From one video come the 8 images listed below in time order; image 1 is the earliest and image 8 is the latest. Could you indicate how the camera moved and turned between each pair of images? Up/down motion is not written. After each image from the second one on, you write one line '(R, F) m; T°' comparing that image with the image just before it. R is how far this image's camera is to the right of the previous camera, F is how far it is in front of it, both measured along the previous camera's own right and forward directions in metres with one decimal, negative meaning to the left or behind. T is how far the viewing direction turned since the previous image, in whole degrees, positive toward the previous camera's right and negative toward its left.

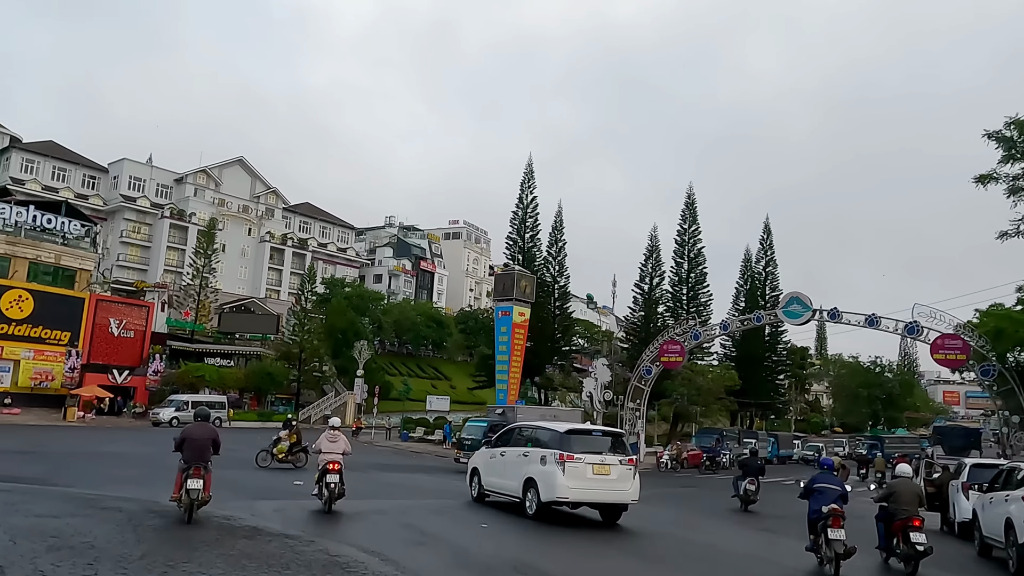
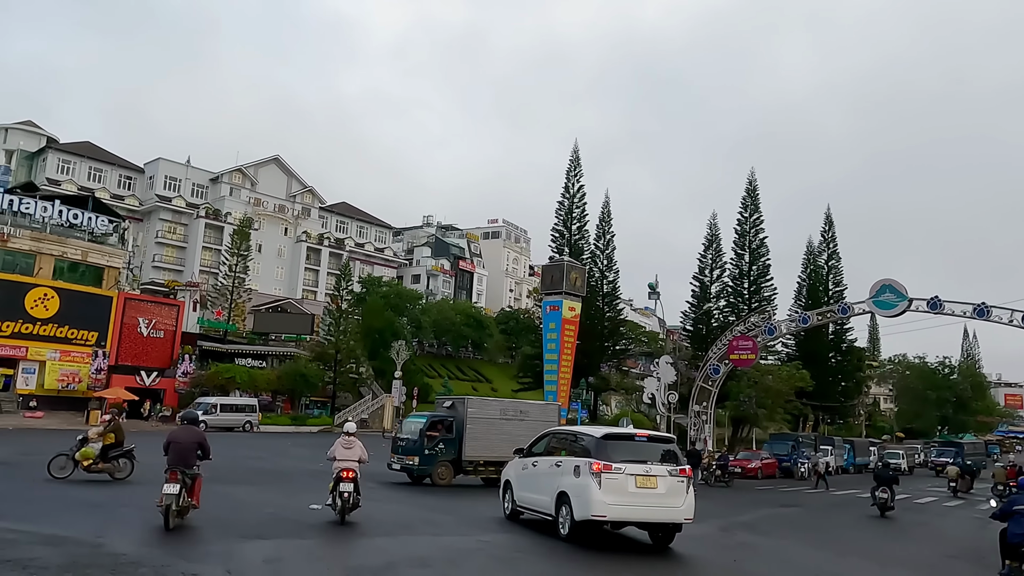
(-0.5, +3.0) m; -3°
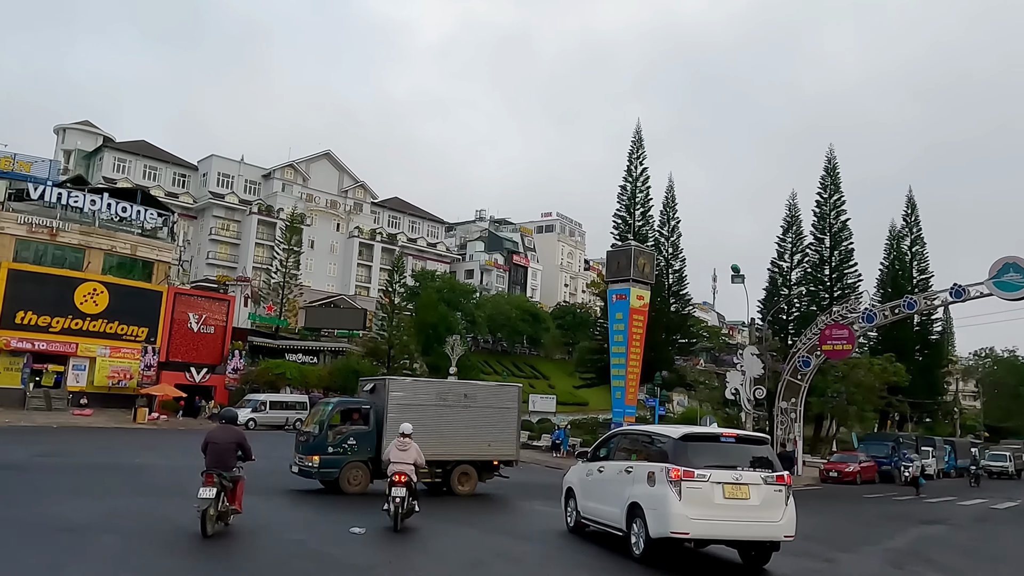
(-0.5, +2.4) m; -4°
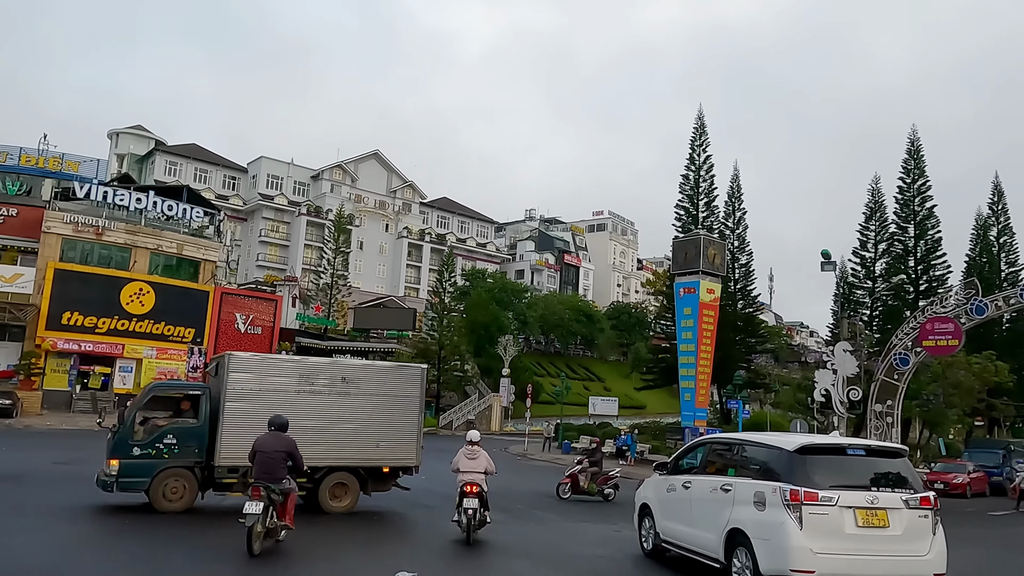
(-0.4, +2.1) m; -4°
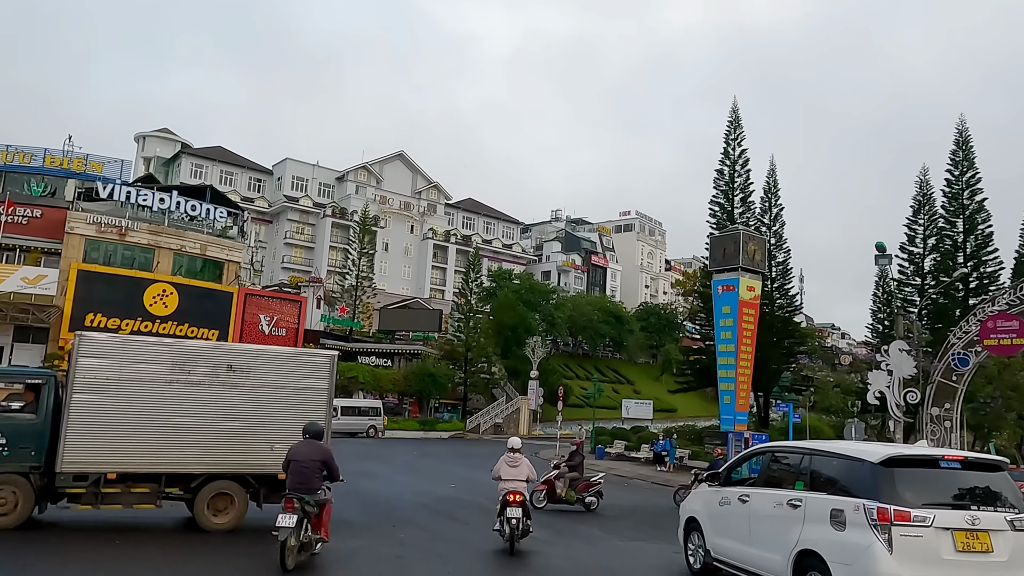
(-0.2, +1.1) m; -2°
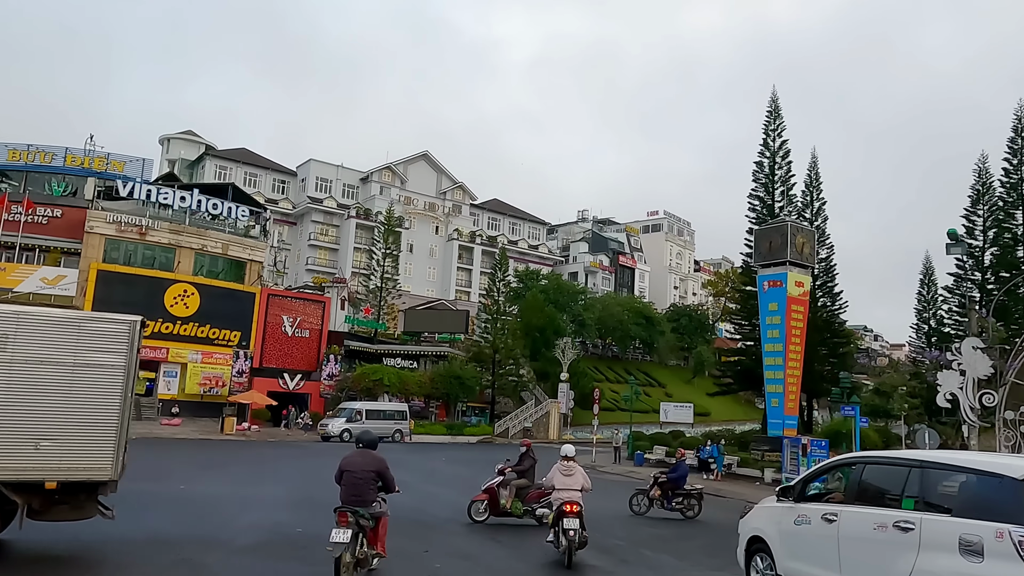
(-0.3, +1.4) m; -2°
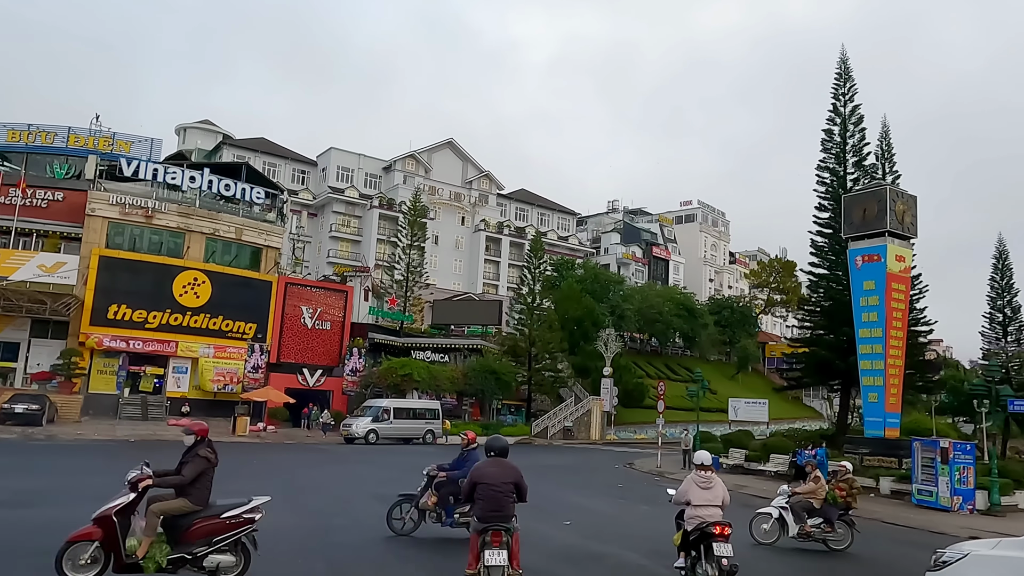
(-0.9, +3.5) m; -2°
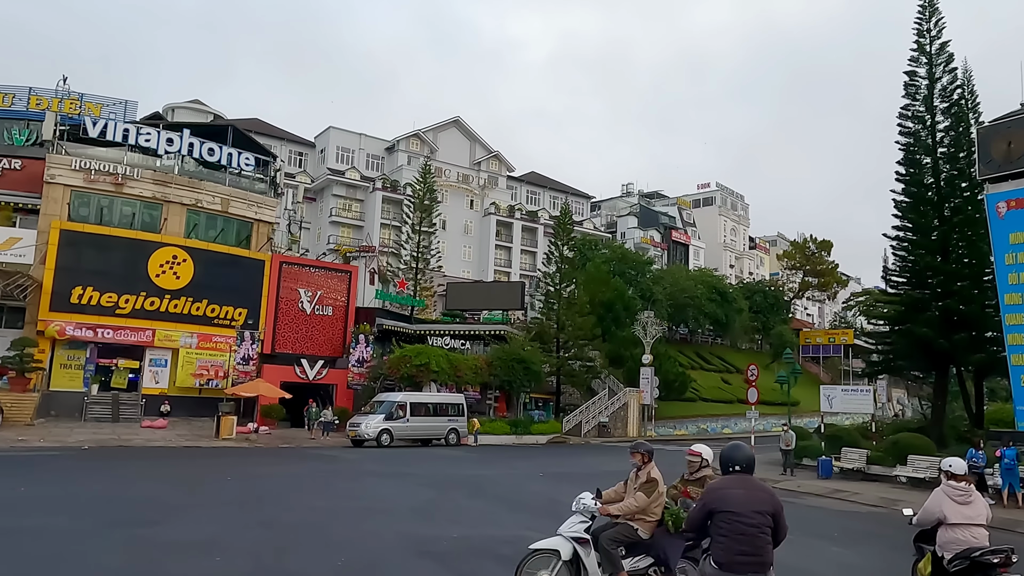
(-1.2, +4.8) m; 0°
